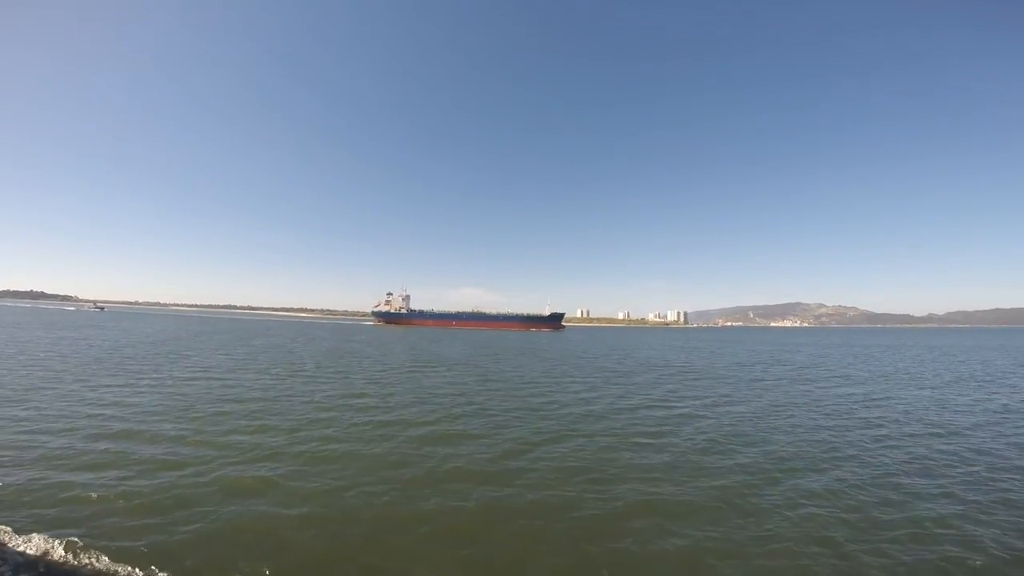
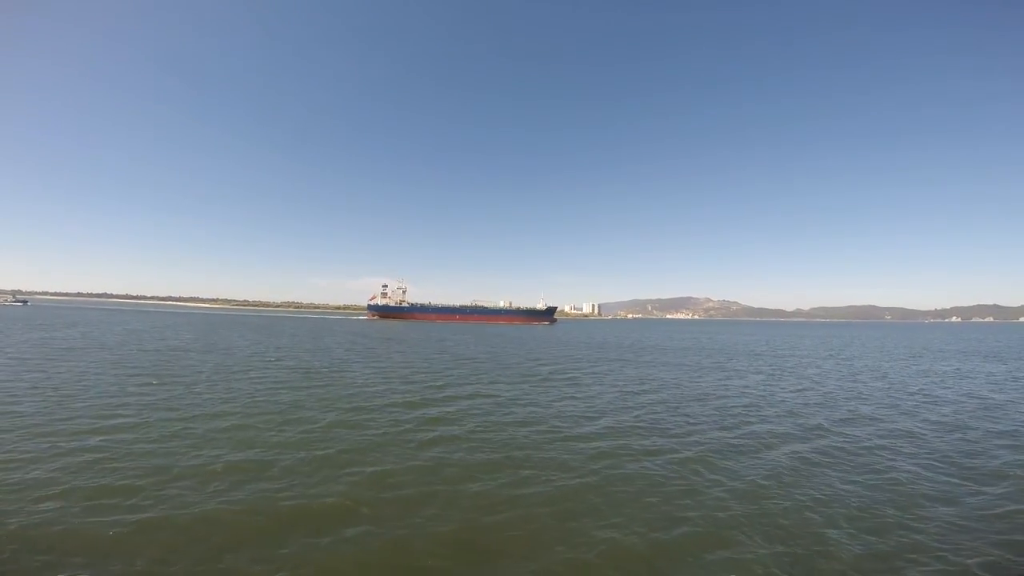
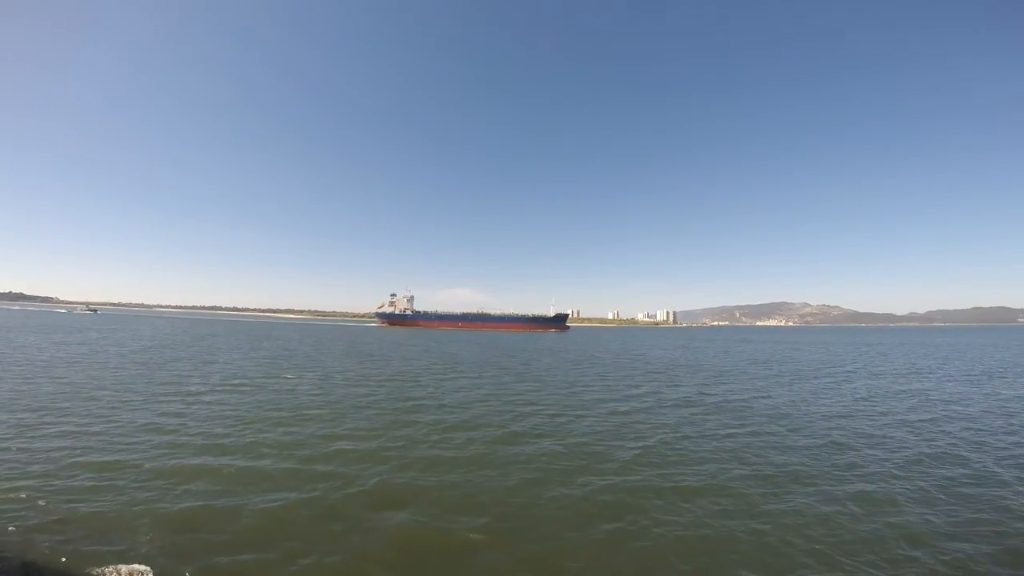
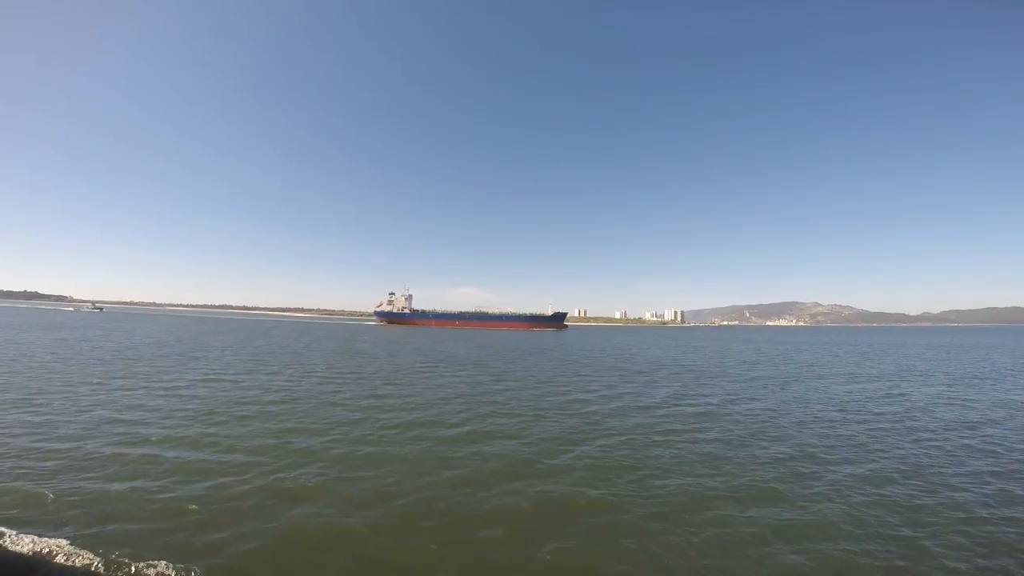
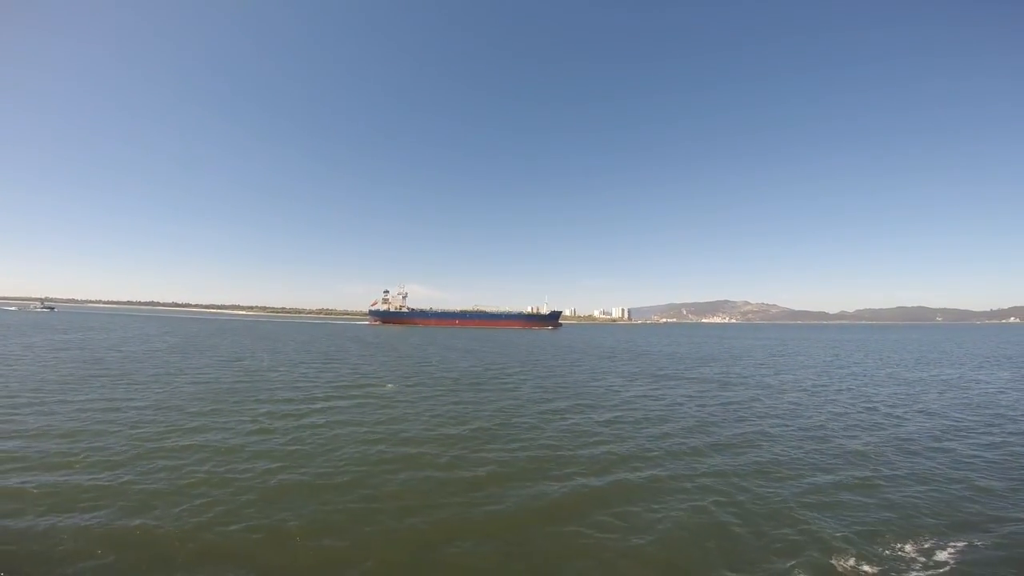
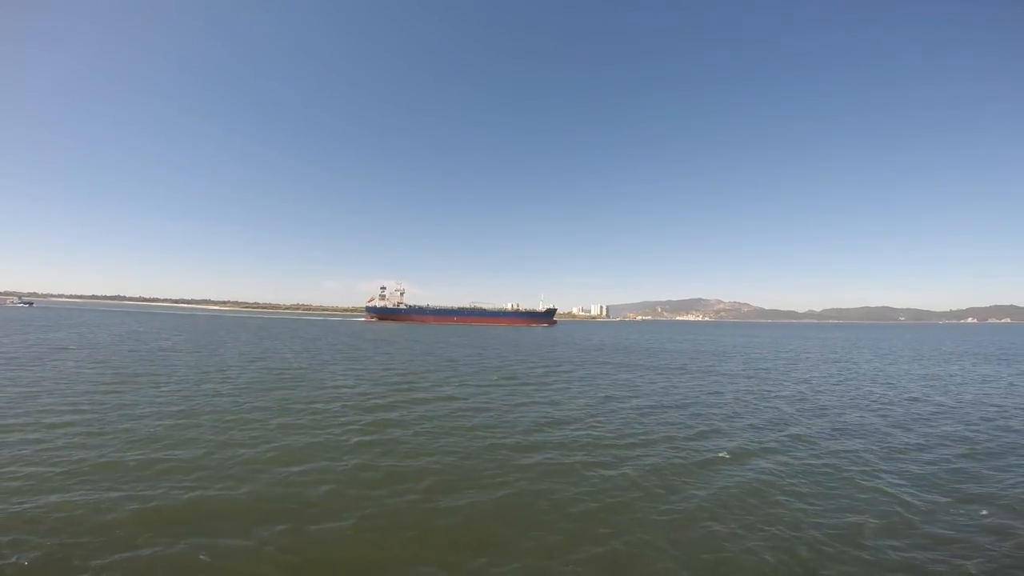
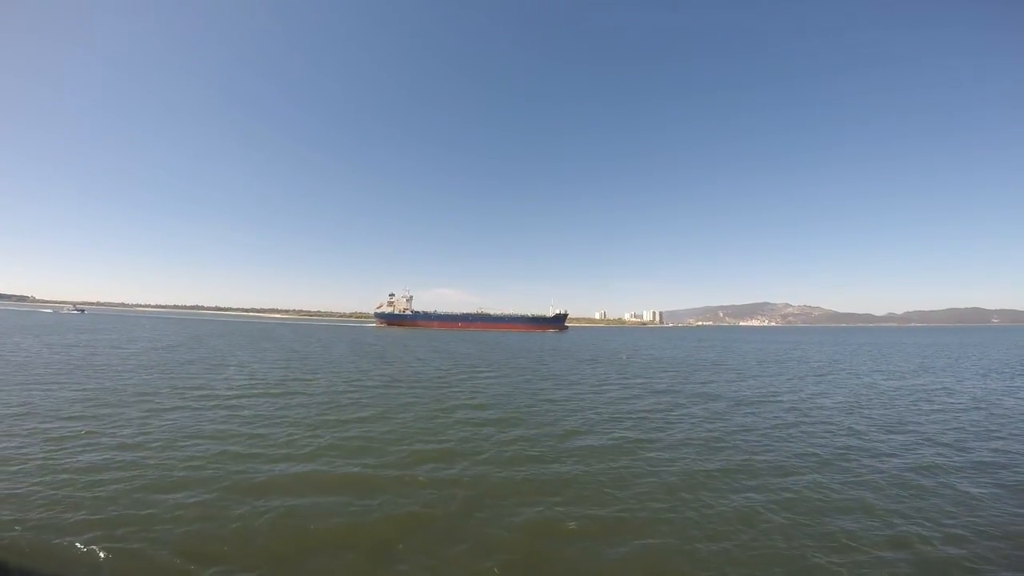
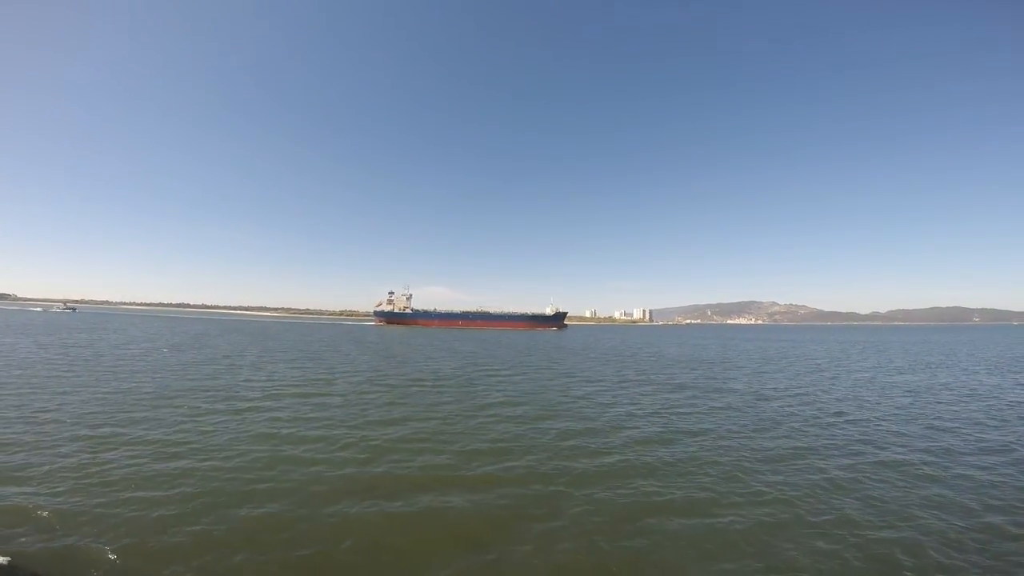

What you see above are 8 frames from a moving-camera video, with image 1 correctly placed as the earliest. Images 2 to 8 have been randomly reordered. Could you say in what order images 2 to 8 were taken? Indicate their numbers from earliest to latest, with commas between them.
4, 3, 7, 8, 5, 6, 2
